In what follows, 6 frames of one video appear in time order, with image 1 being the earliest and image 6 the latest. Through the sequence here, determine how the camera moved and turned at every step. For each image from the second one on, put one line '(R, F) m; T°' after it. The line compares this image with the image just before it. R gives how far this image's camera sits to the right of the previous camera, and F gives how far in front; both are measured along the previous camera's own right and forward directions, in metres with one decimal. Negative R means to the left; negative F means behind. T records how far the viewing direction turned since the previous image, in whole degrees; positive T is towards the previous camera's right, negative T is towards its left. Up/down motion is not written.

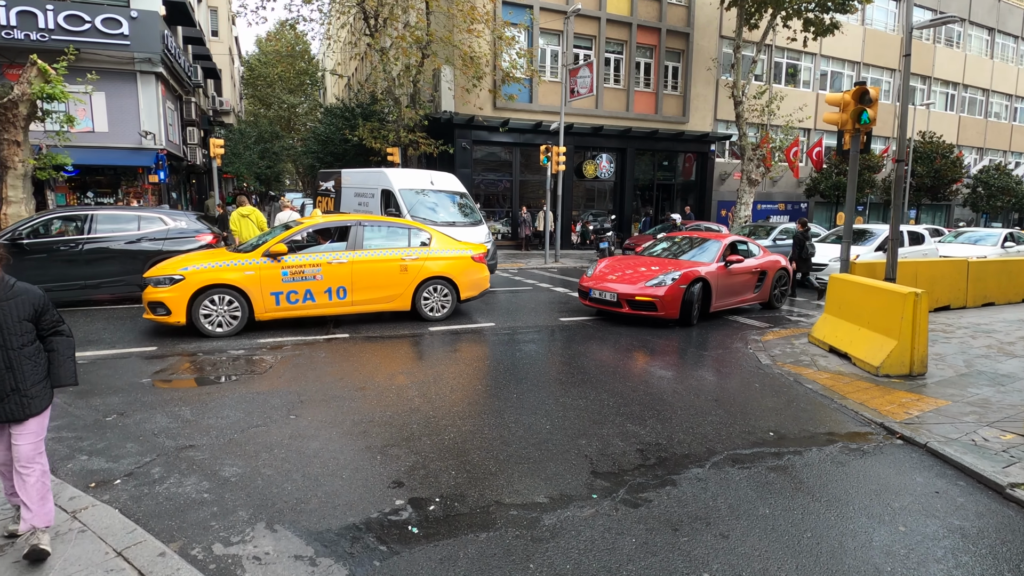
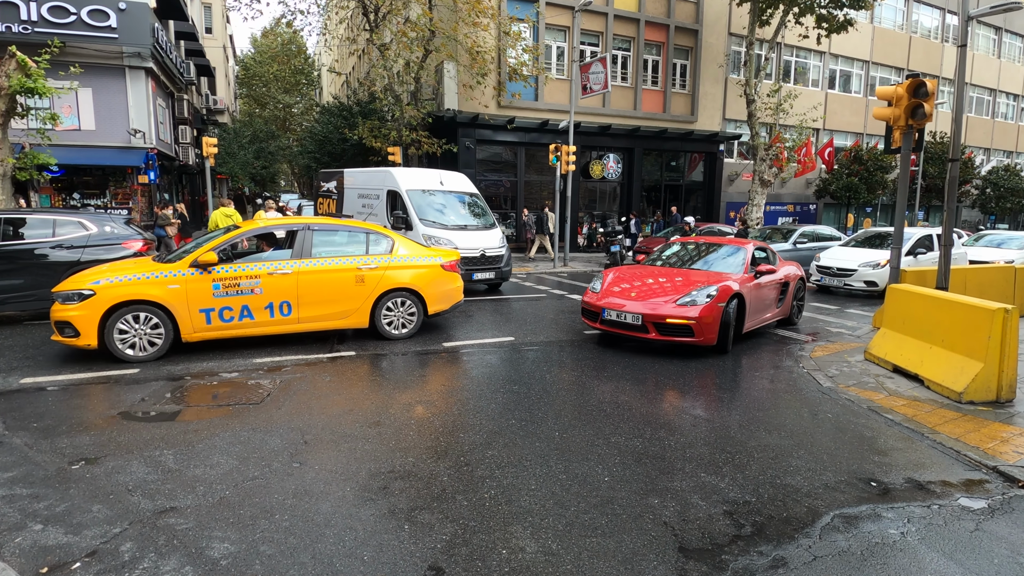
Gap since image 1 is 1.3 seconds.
(-0.4, +0.8) m; 0°
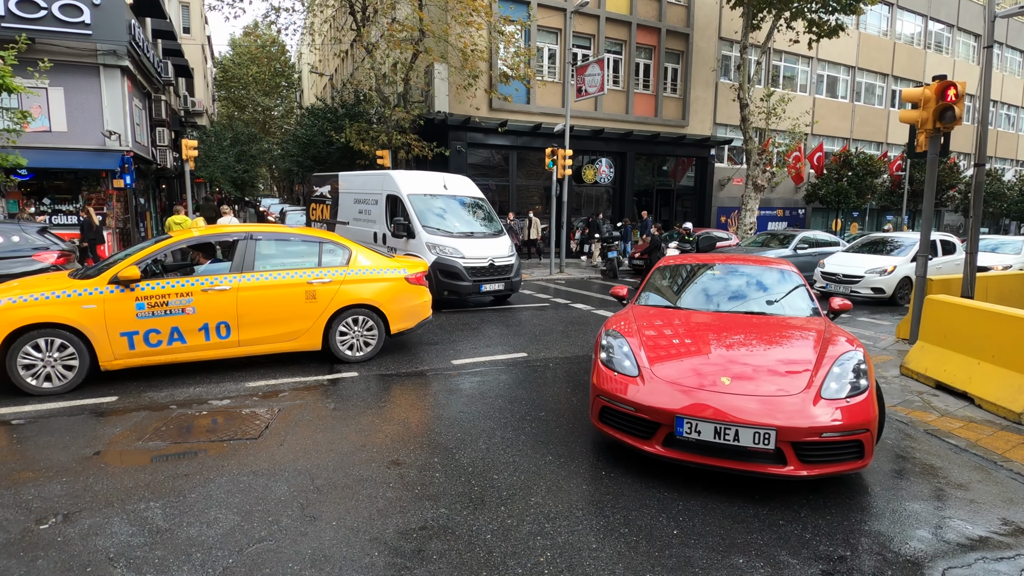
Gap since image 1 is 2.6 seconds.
(-0.4, +0.5) m; +2°
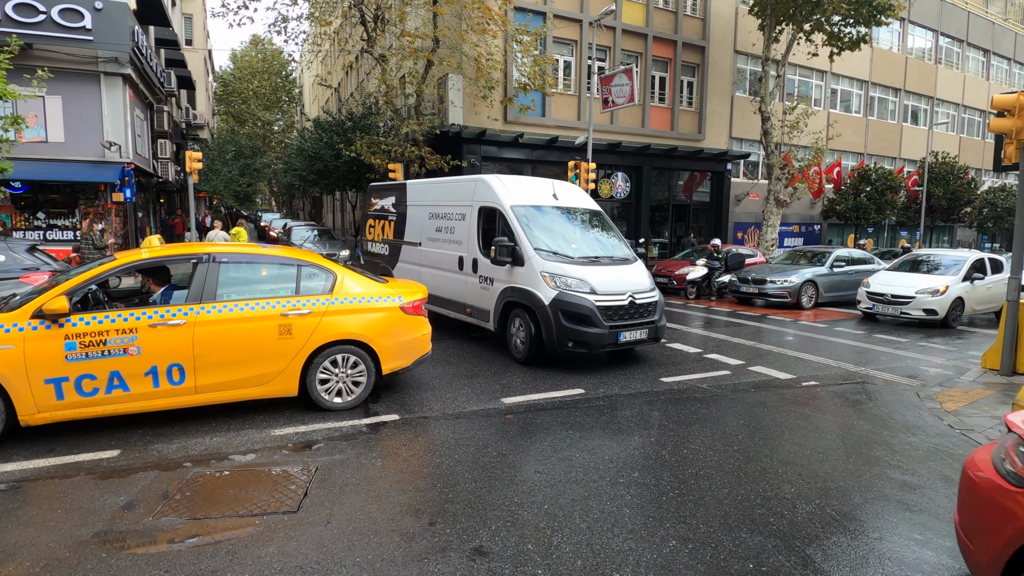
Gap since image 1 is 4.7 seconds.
(-0.7, +0.9) m; 0°
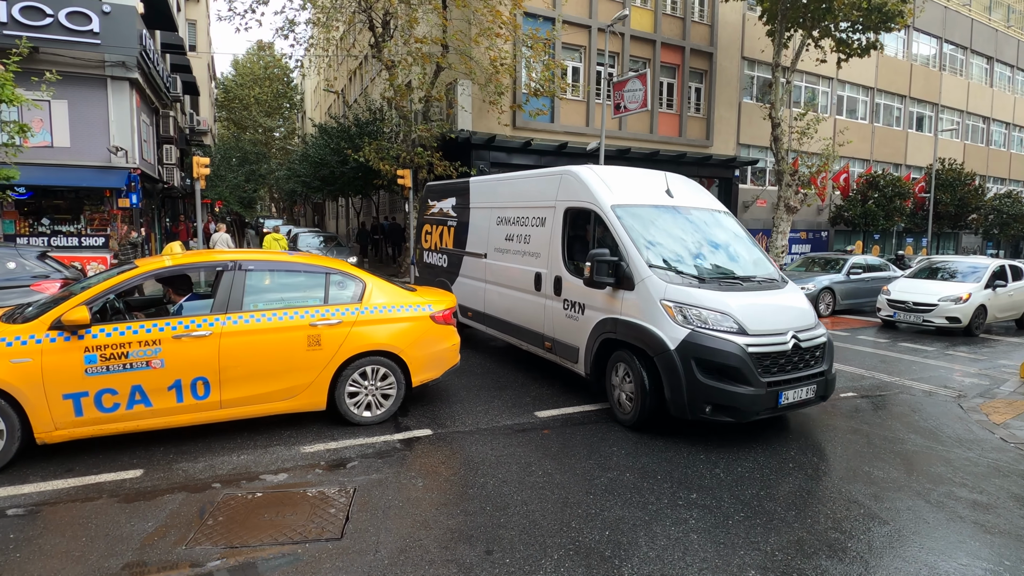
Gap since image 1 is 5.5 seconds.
(-0.4, +0.2) m; 0°
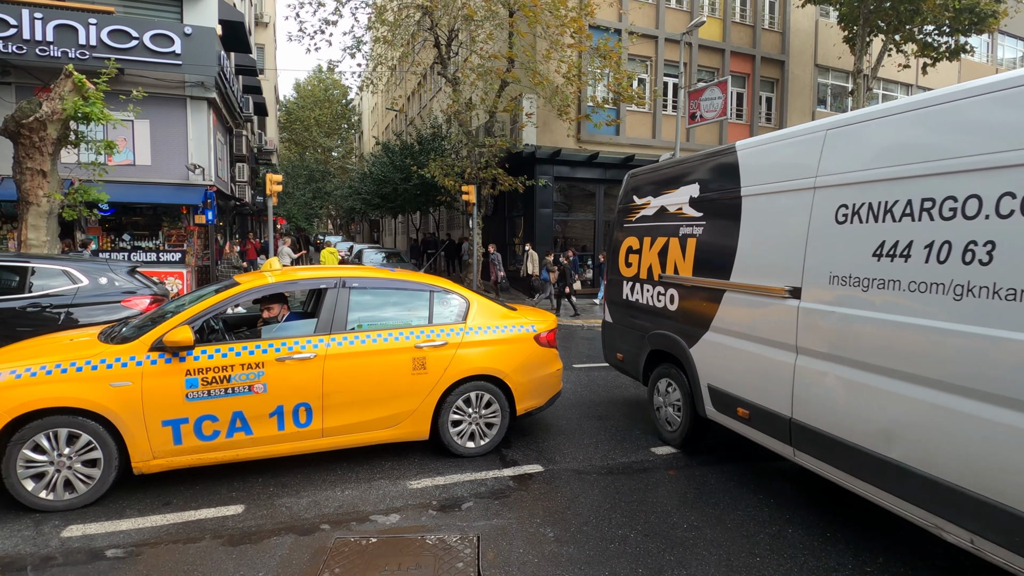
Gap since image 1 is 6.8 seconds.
(-0.6, +0.5) m; -5°
